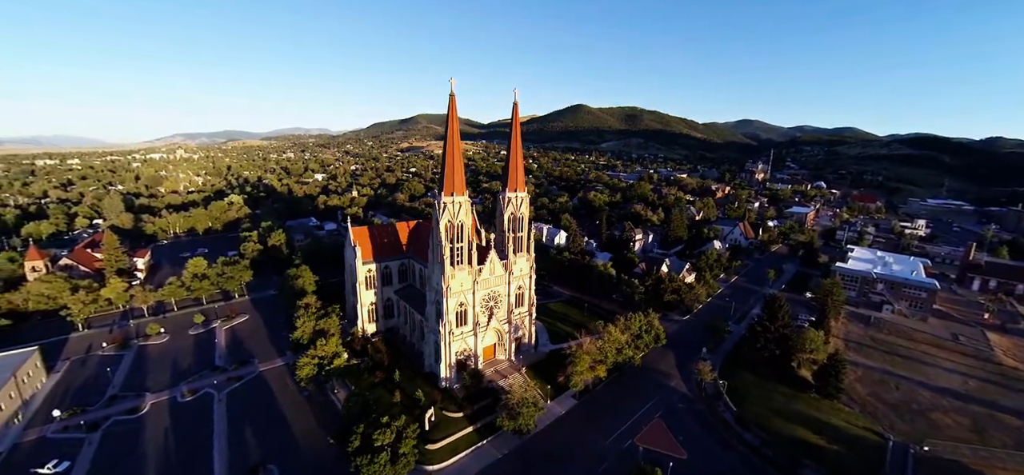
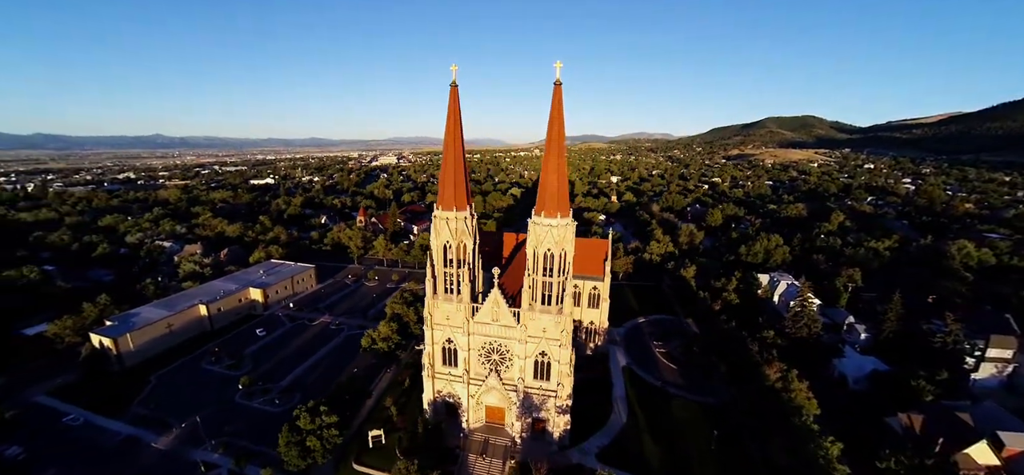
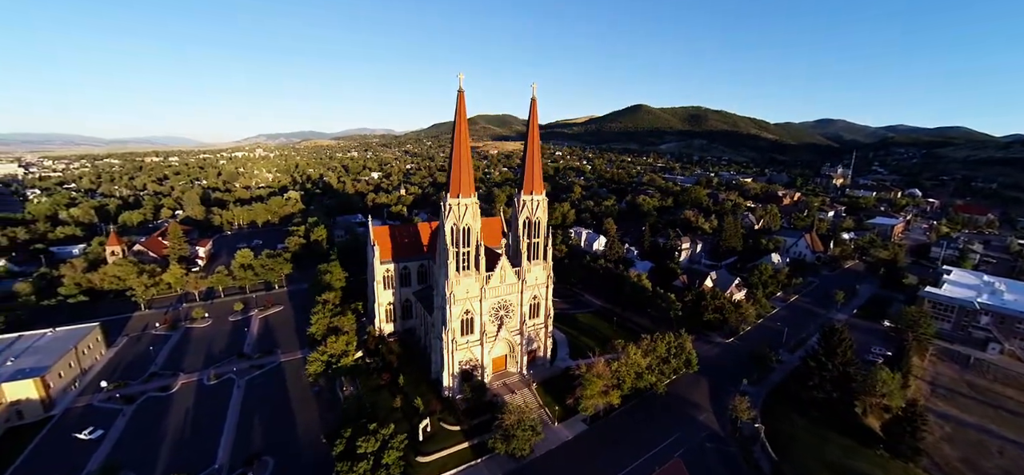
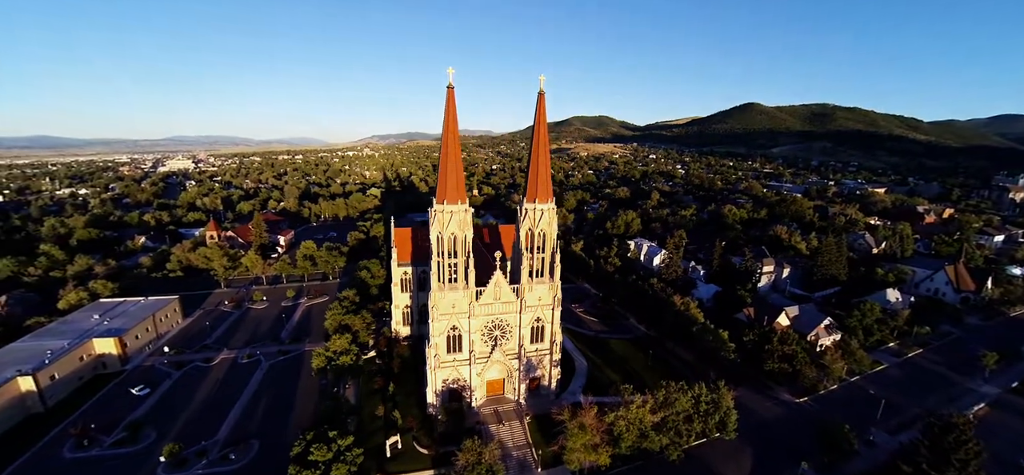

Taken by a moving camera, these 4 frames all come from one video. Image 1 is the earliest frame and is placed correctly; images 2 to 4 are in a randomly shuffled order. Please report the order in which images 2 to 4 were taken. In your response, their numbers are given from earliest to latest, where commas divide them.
3, 4, 2
